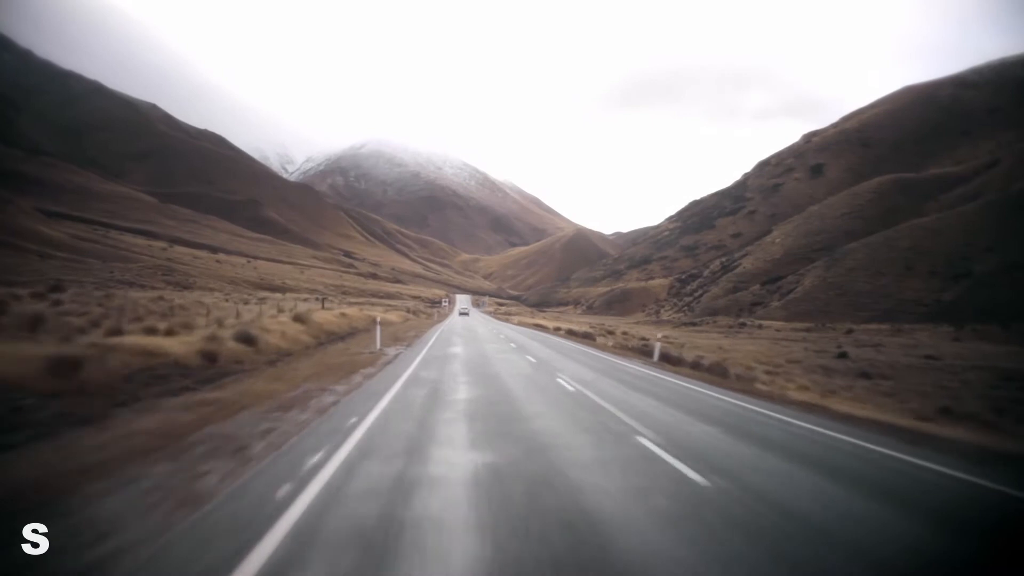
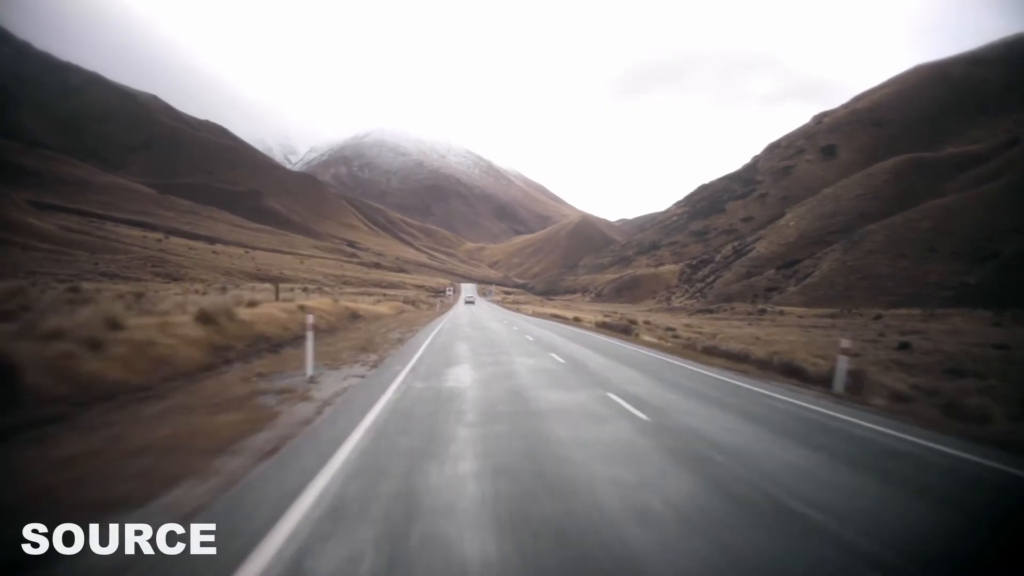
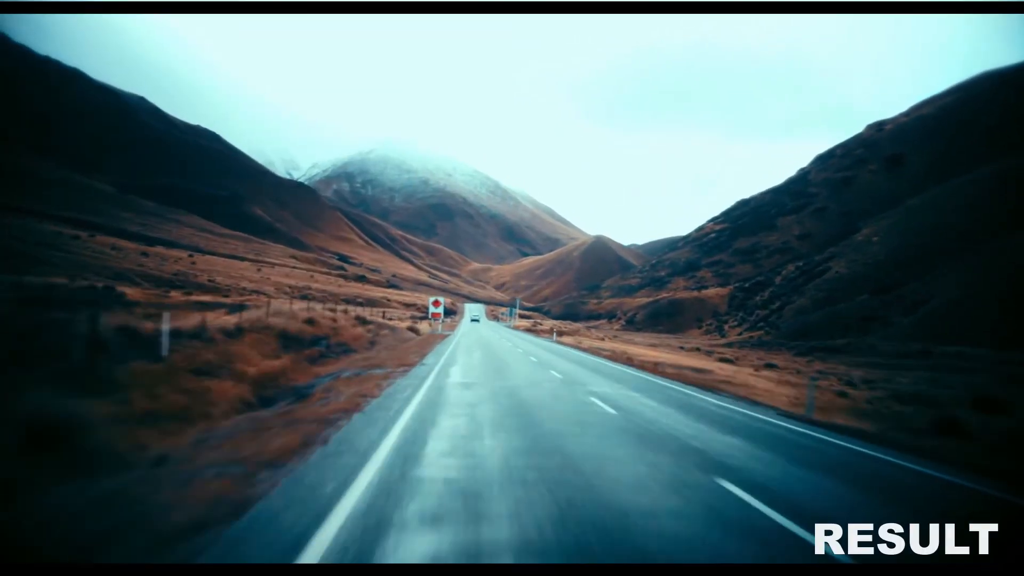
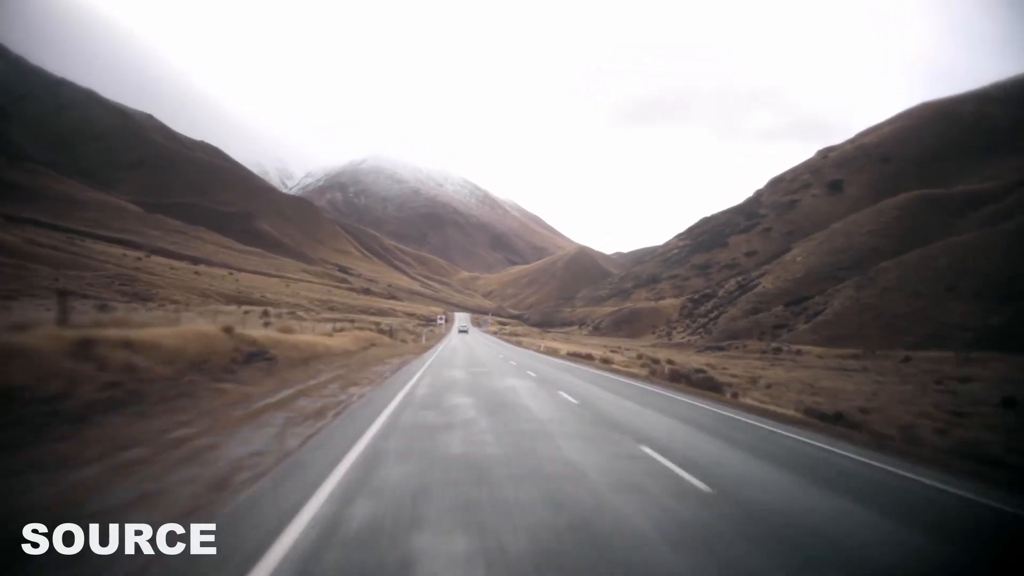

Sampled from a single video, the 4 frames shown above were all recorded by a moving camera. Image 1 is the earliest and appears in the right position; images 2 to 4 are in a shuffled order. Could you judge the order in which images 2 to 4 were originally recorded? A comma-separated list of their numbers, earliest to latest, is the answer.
2, 4, 3
